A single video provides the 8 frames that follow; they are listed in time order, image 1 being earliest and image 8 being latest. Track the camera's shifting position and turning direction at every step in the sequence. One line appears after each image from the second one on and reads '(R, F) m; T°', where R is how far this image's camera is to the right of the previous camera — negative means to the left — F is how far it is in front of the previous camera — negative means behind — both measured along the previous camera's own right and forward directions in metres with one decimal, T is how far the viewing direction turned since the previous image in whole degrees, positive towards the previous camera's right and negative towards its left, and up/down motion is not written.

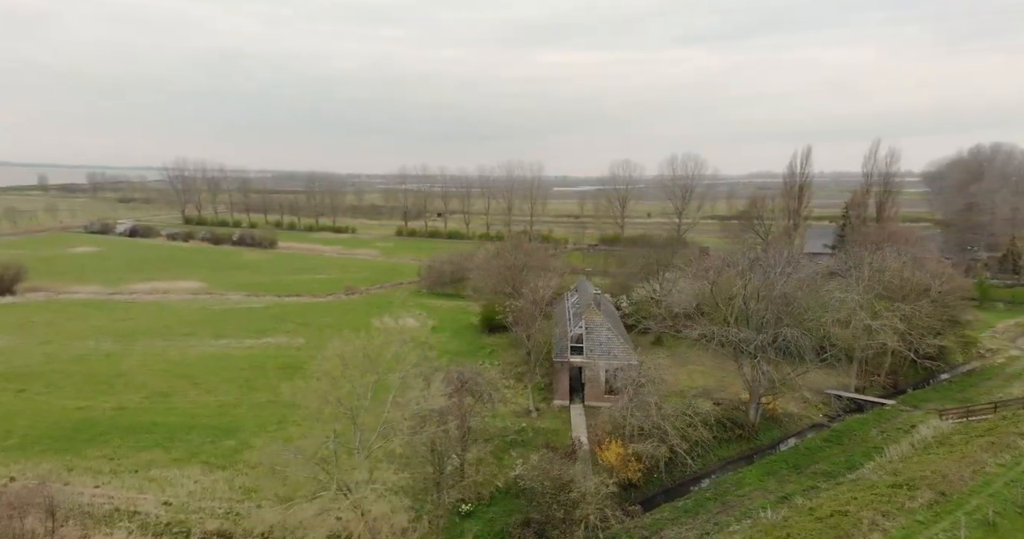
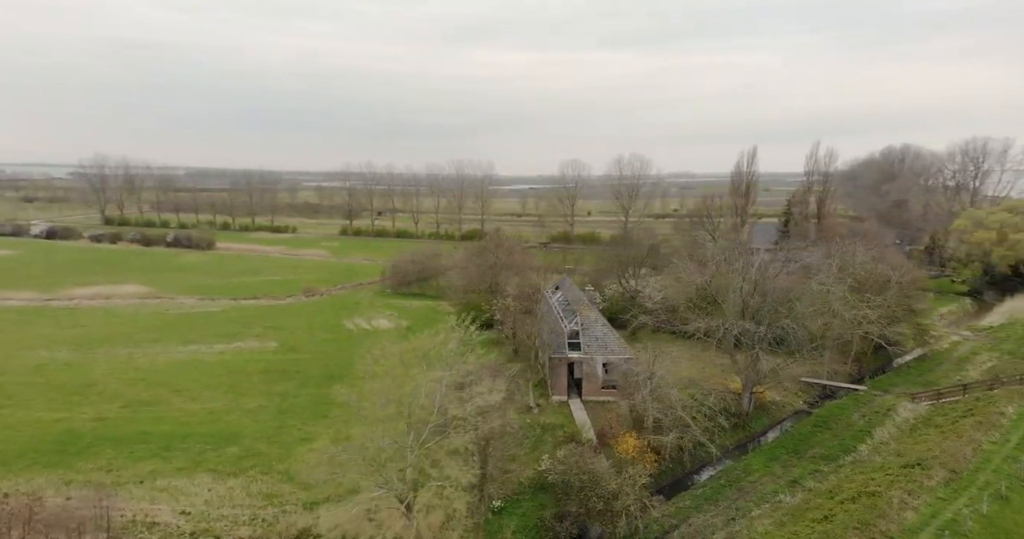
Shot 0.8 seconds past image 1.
(-2.4, -0.1) m; +5°
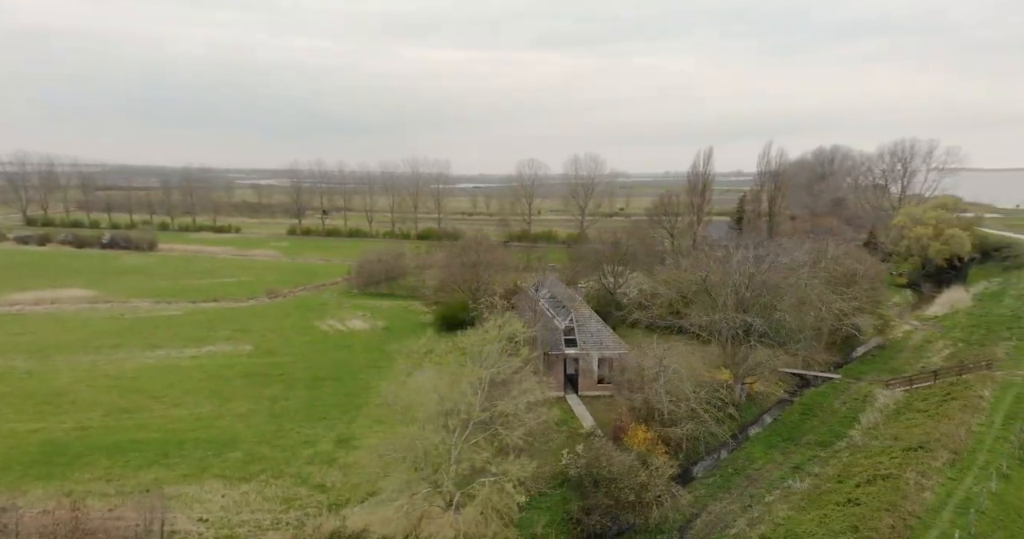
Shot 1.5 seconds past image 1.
(-2.0, -0.1) m; +4°
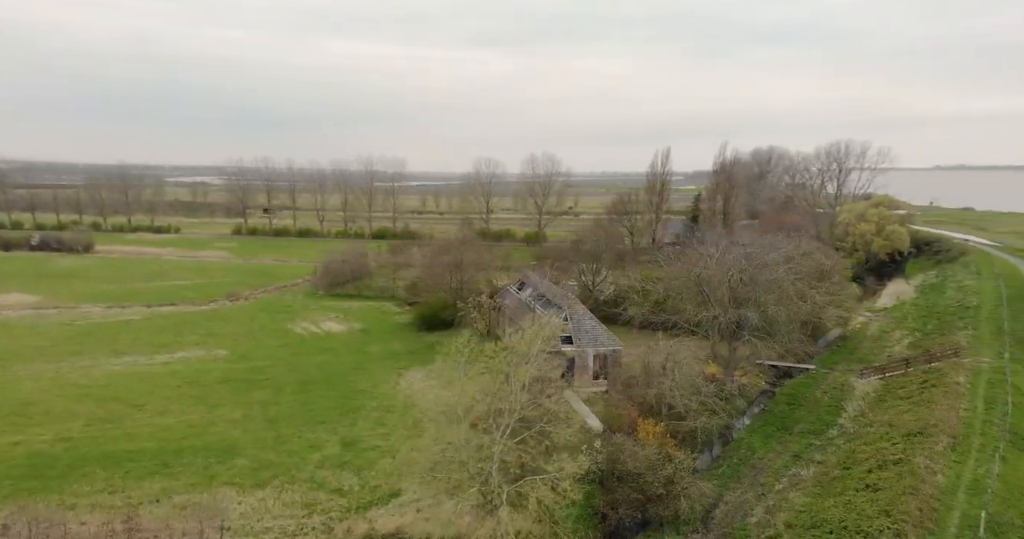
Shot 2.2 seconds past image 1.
(-2.0, -0.1) m; +4°
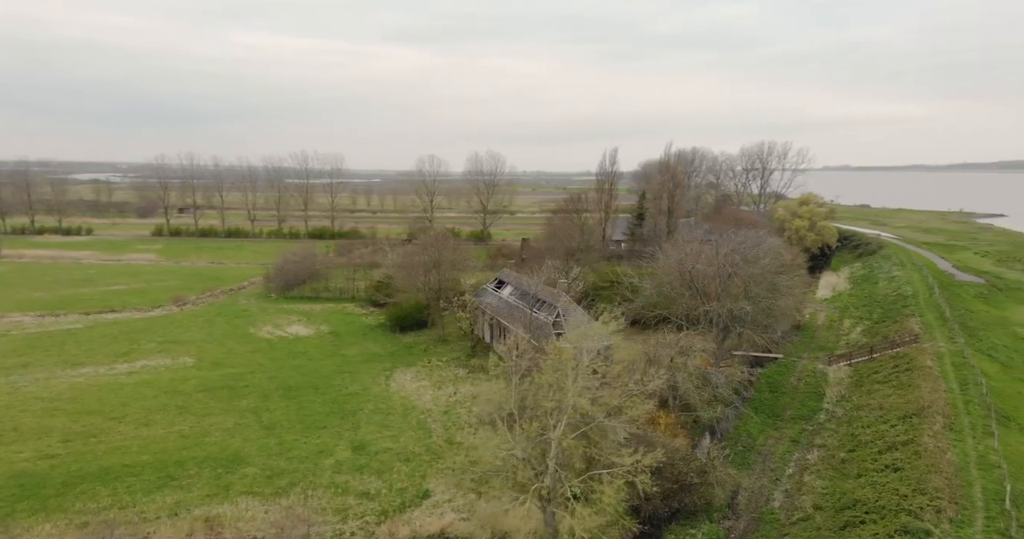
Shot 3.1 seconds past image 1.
(-2.7, -0.1) m; +6°
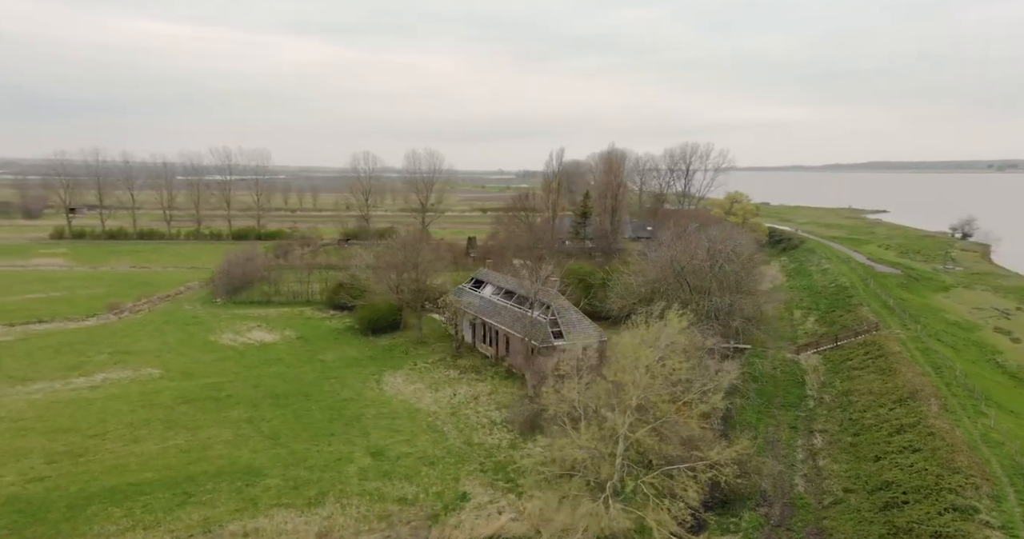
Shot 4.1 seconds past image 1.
(-3.2, -0.1) m; +6°
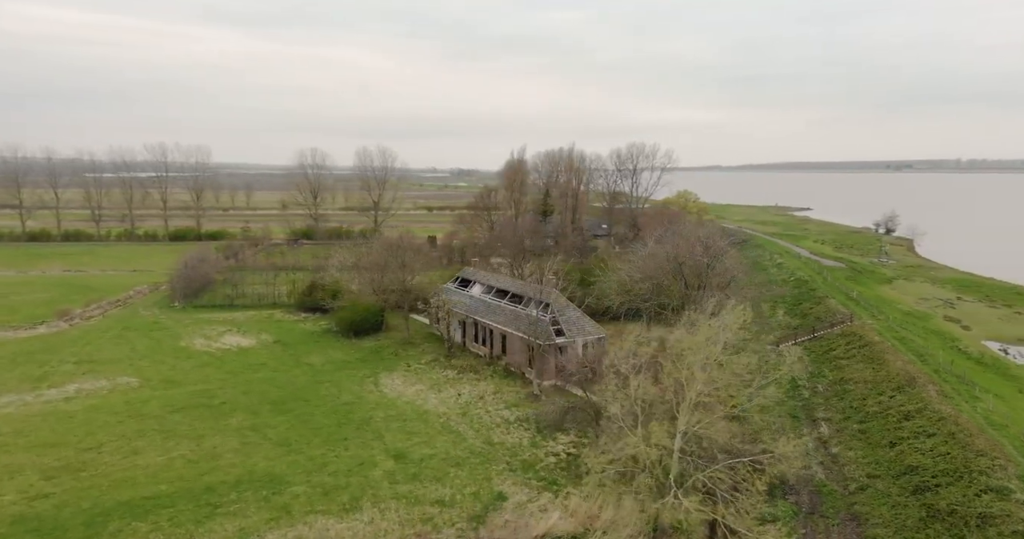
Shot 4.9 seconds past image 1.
(-2.6, -0.1) m; +5°
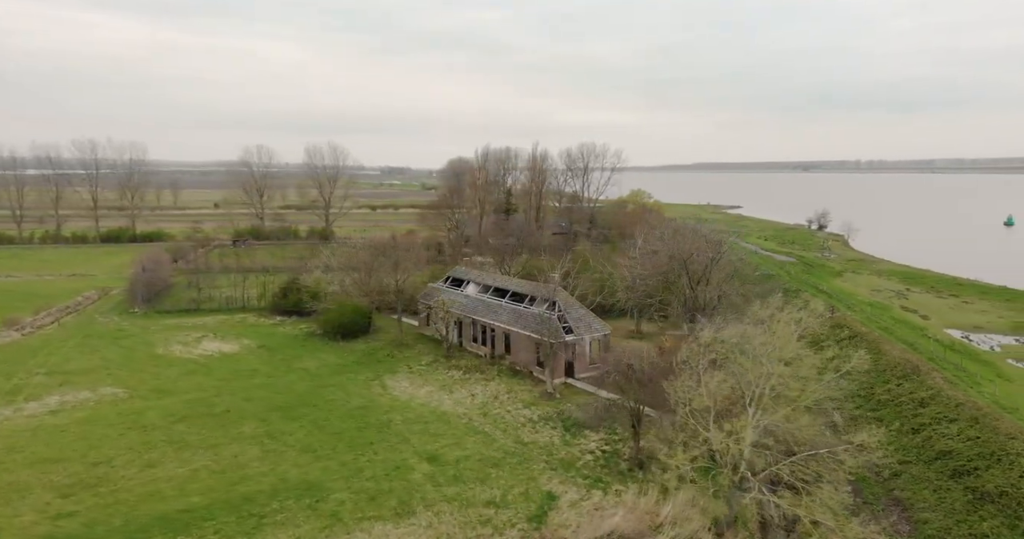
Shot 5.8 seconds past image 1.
(-3.1, -0.1) m; +5°
